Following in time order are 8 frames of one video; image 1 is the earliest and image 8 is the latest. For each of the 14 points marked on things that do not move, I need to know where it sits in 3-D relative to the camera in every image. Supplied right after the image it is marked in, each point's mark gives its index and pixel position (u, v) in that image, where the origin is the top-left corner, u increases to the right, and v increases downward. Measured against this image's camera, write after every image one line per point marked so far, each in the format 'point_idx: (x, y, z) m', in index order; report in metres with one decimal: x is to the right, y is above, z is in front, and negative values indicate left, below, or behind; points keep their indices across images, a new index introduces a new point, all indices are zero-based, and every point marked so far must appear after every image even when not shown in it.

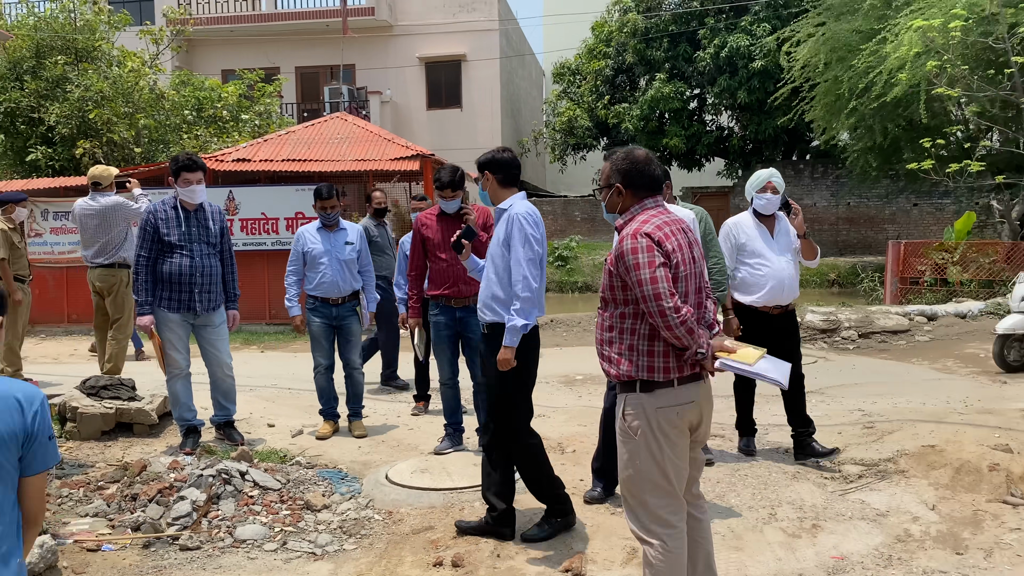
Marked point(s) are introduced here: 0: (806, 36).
0: (+6.1, +5.3, +18.2) m
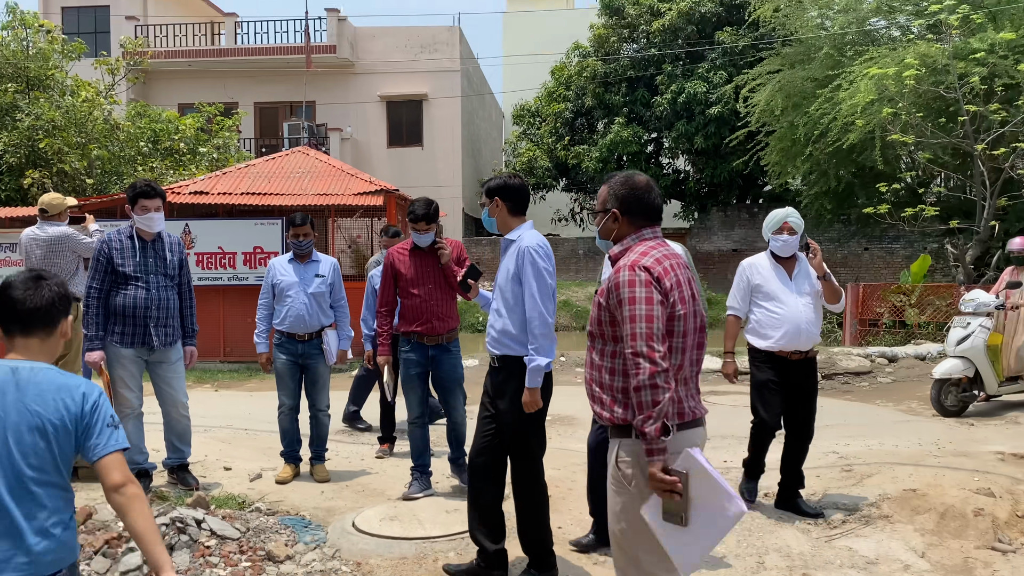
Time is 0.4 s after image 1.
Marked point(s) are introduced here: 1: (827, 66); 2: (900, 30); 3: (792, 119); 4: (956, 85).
0: (+5.4, +4.4, +18.5) m
1: (+6.0, +4.2, +16.5) m
2: (+6.9, +4.7, +15.7) m
3: (+5.4, +3.3, +16.7) m
4: (+6.5, +3.0, +12.6) m
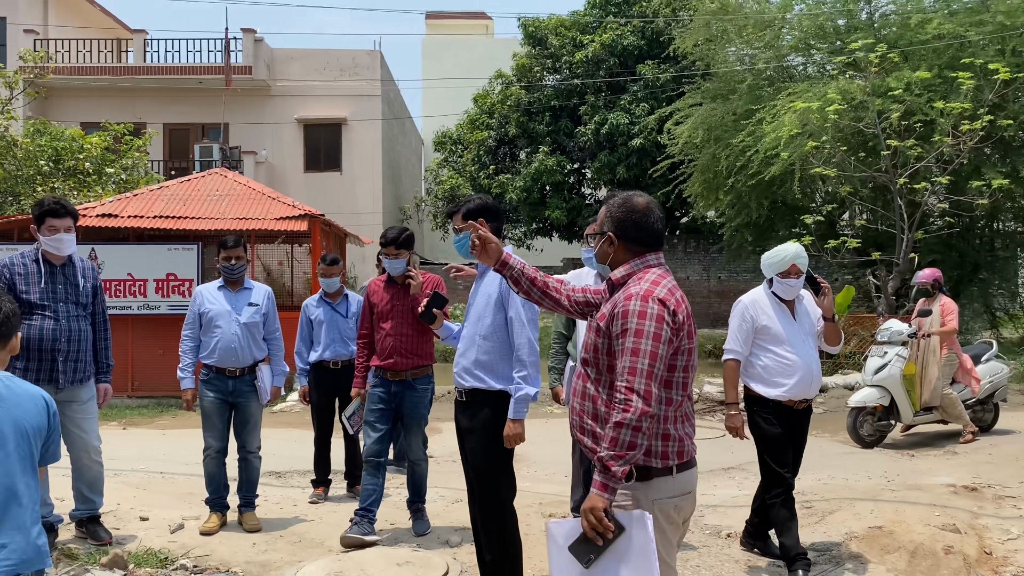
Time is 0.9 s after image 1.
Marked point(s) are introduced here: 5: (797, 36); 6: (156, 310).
0: (+3.7, +3.8, +18.8) m
1: (+4.5, +3.6, +16.8) m
2: (+5.6, +4.1, +16.2) m
3: (+3.9, +2.7, +16.9) m
4: (+5.5, +2.5, +13.0) m
5: (+5.2, +4.7, +16.2) m
6: (-4.3, -0.3, +10.4) m
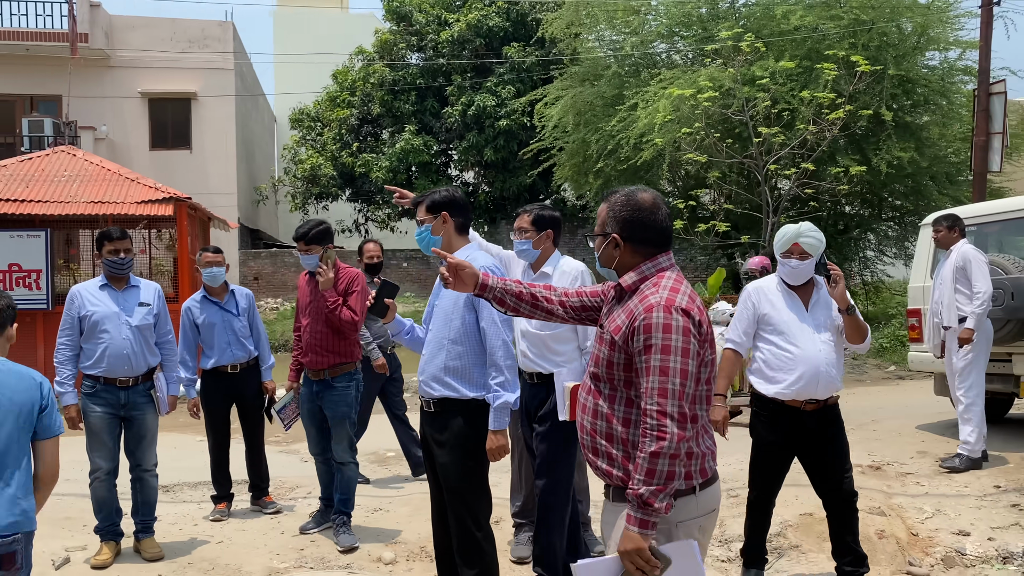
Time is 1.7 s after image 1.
0: (+0.9, +4.1, +18.8) m
1: (+2.0, +4.0, +17.0) m
2: (+3.2, +4.4, +16.6) m
3: (+1.4, +3.0, +17.0) m
4: (+3.6, +2.8, +13.4) m
5: (+2.8, +5.0, +16.4) m
6: (-5.5, -0.2, +9.2) m
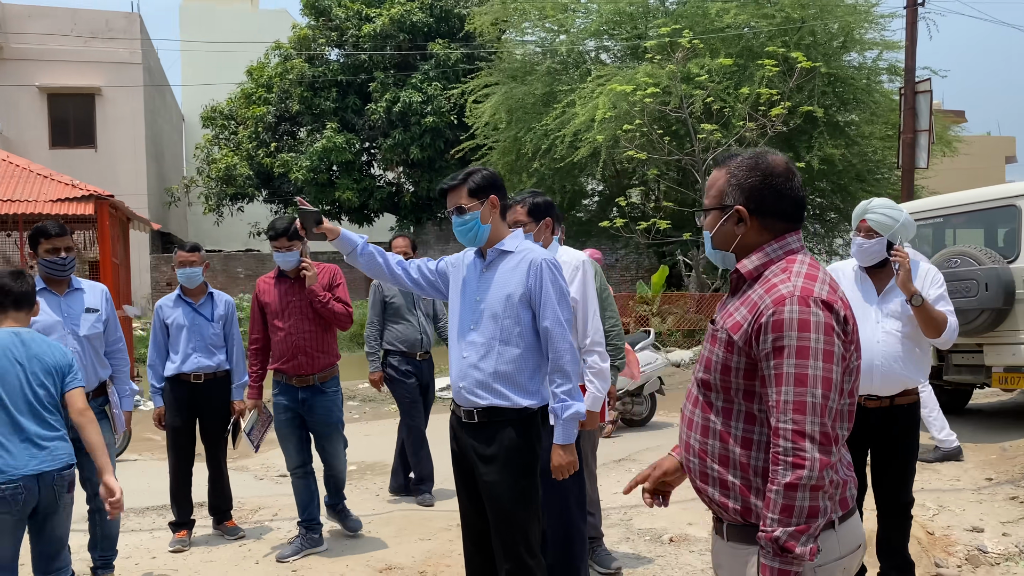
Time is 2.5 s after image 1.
0: (-0.6, +4.1, +18.4) m
1: (+0.7, +4.0, +16.7) m
2: (+1.9, +4.5, +16.4) m
3: (+0.1, +3.0, +16.7) m
4: (+2.7, +2.9, +13.4) m
5: (+1.5, +5.0, +16.3) m
6: (-6.0, -0.3, +8.3) m
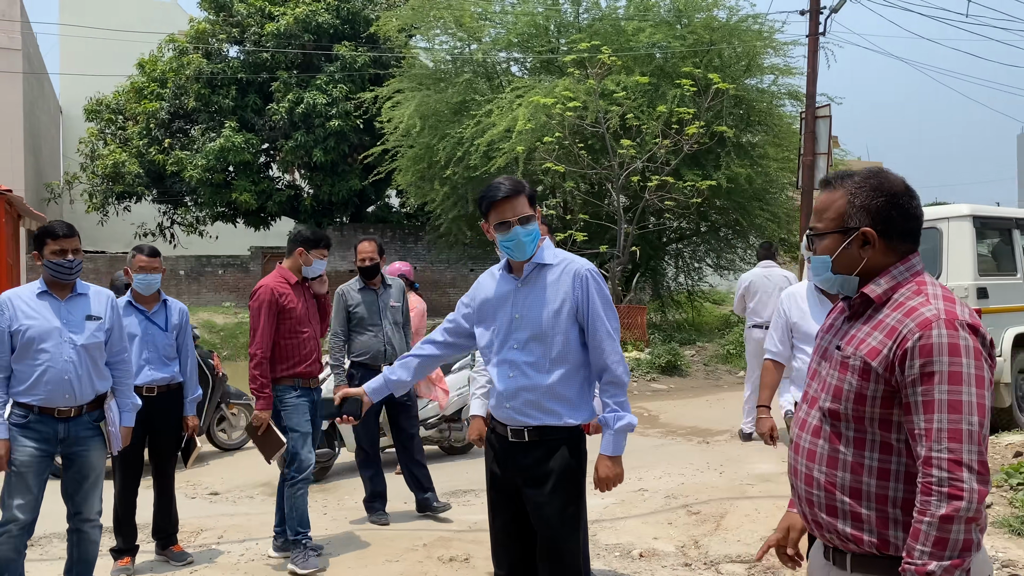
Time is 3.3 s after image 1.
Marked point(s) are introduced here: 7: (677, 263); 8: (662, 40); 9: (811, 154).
0: (-2.5, +3.9, +18.2) m
1: (-1.0, +3.8, +16.6) m
2: (+0.2, +4.3, +16.5) m
3: (-1.6, +2.8, +16.5) m
4: (+1.4, +2.7, +13.6) m
5: (-0.1, +4.8, +16.3) m
6: (-6.5, -0.3, +7.3) m
7: (+3.3, +0.5, +17.3) m
8: (+2.6, +4.3, +14.7) m
9: (+5.0, +2.2, +14.3) m
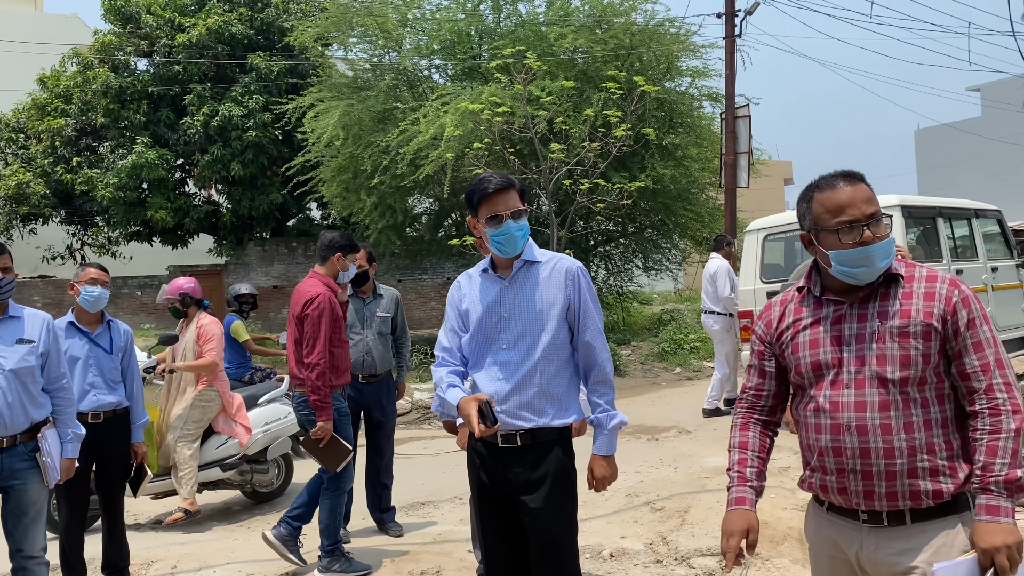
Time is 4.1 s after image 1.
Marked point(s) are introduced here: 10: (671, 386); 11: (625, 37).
0: (-4.1, +3.7, +17.8) m
1: (-2.4, +3.6, +16.5) m
2: (-1.2, +4.1, +16.5) m
3: (-3.0, +2.6, +16.3) m
4: (+0.3, +2.6, +13.6) m
5: (-1.6, +4.7, +16.3) m
6: (-6.9, -0.6, +6.7) m
7: (+1.9, +0.4, +17.5) m
8: (+1.3, +4.2, +14.9) m
9: (+3.7, +2.3, +14.7) m
10: (+2.1, -1.3, +11.4) m
11: (+2.0, +4.4, +15.1) m
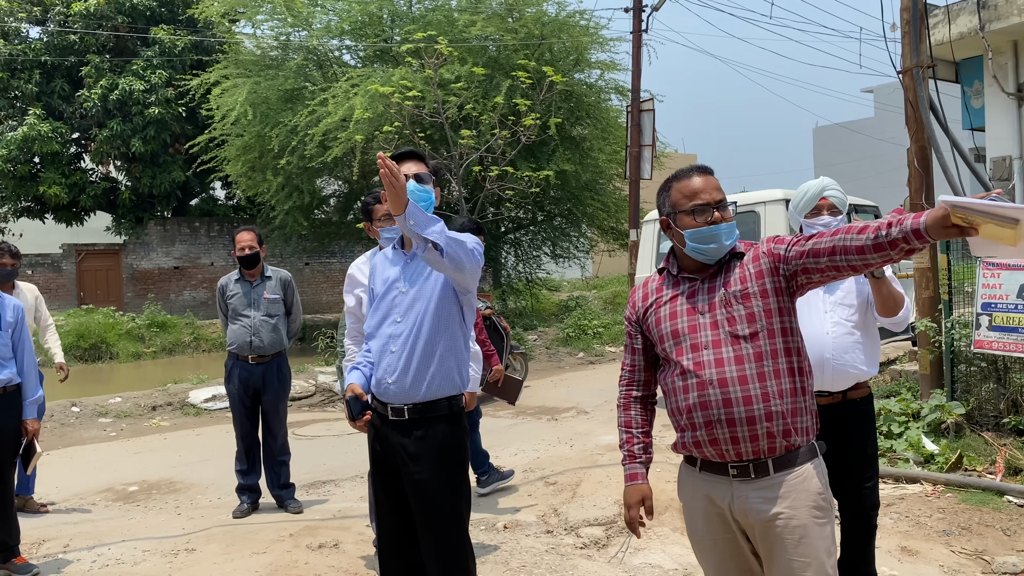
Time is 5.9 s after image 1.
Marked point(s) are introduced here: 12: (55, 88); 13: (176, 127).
0: (-5.9, +4.0, +17.4) m
1: (-4.1, +3.9, +16.2) m
2: (-2.9, +4.4, +16.3) m
3: (-4.7, +3.0, +16.0) m
4: (-1.2, +2.8, +13.7) m
5: (-3.2, +5.0, +16.1) m
6: (-7.7, -0.4, +6.1) m
7: (+0.1, +0.7, +17.8) m
8: (-0.3, +4.5, +15.0) m
9: (+2.2, +2.5, +15.1) m
10: (+0.8, -1.1, +11.8) m
11: (+0.4, +4.7, +15.3) m
12: (-10.2, +4.5, +19.3) m
13: (-7.5, +3.6, +19.5) m
